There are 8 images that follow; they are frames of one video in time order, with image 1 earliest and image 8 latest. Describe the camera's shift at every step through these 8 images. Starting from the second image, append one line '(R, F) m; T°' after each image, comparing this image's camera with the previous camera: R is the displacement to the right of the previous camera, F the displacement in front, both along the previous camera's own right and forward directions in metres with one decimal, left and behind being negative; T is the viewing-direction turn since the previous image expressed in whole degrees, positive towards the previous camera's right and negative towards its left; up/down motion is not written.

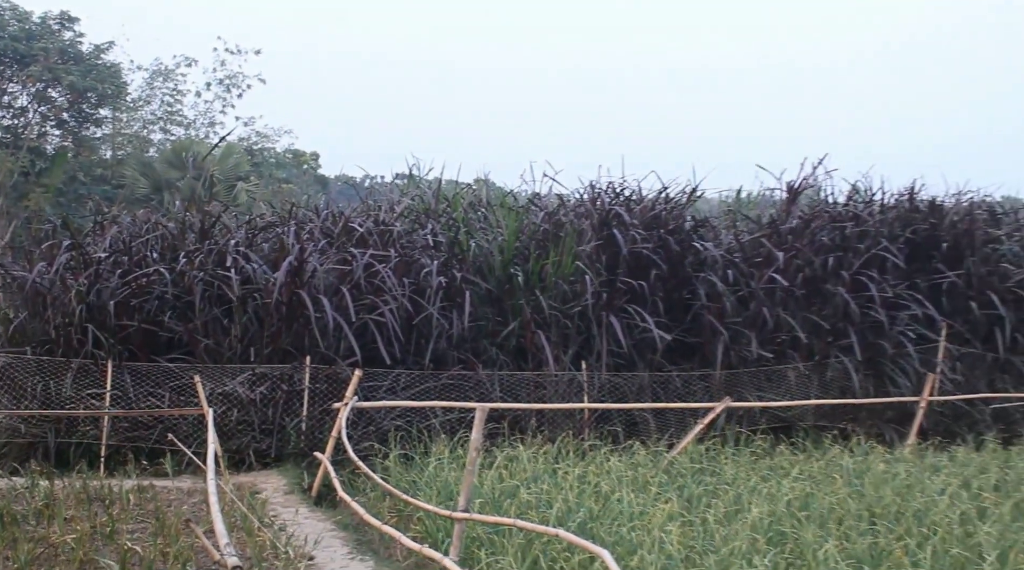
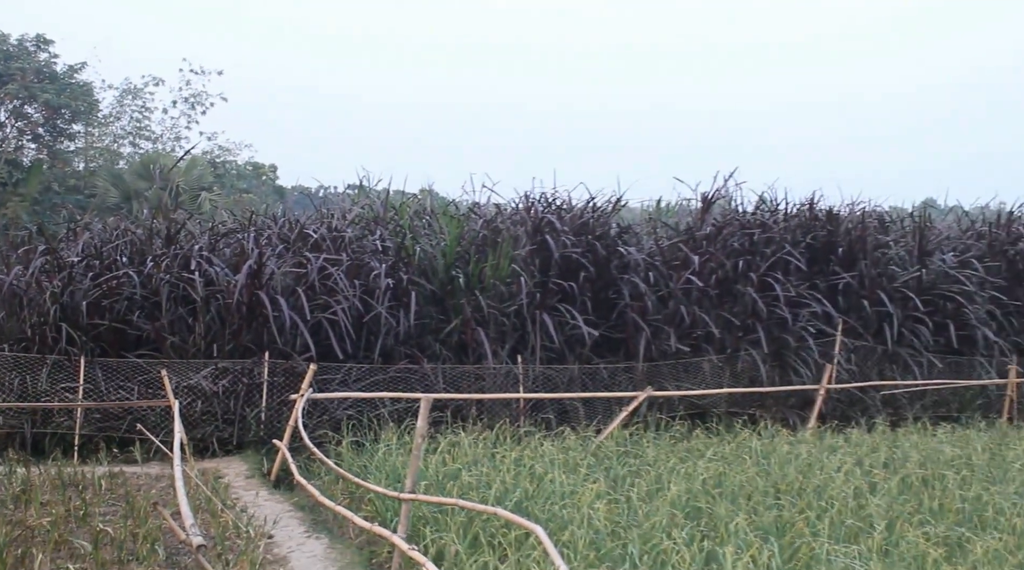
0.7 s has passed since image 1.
(+0.1, -0.6) m; +2°
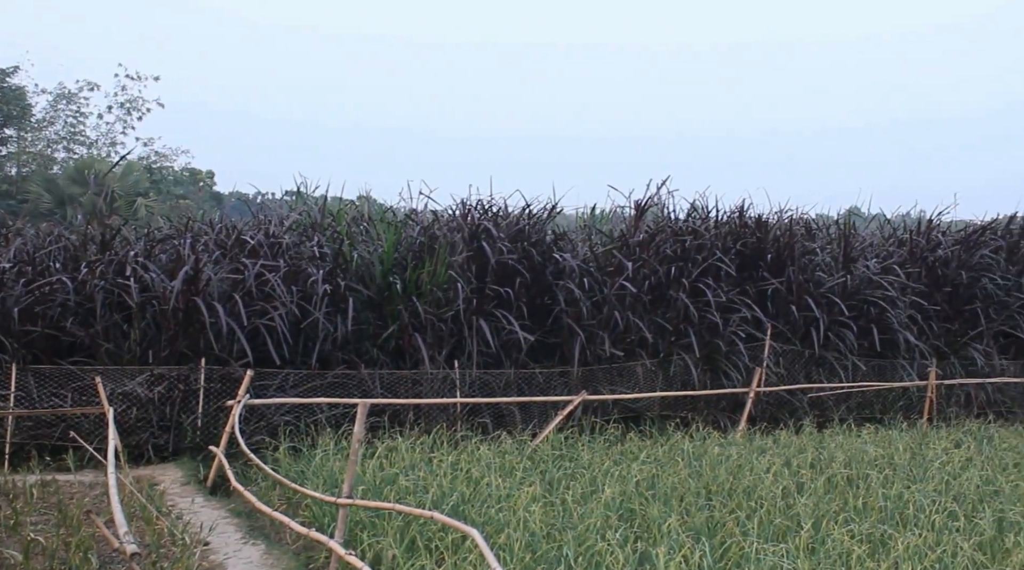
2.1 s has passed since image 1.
(+0.1, -0.1) m; +3°
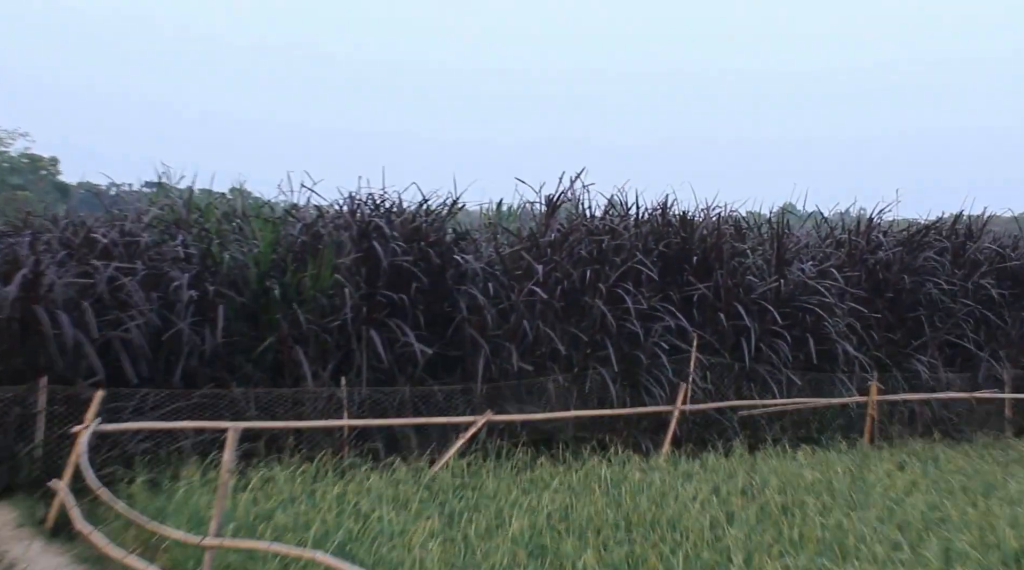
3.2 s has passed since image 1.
(+0.2, +0.7) m; +4°
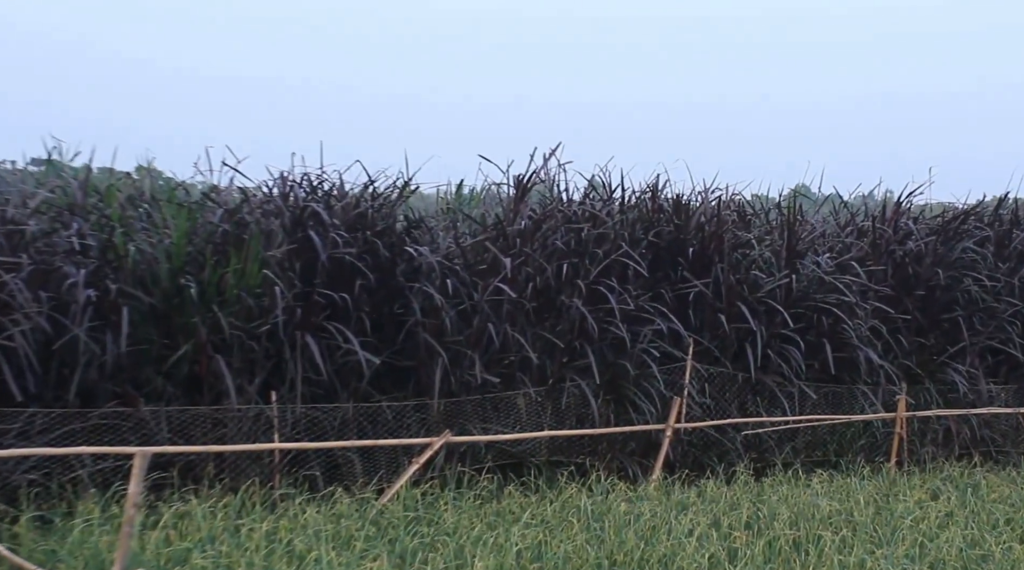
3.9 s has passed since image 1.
(+0.1, +0.9) m; +1°
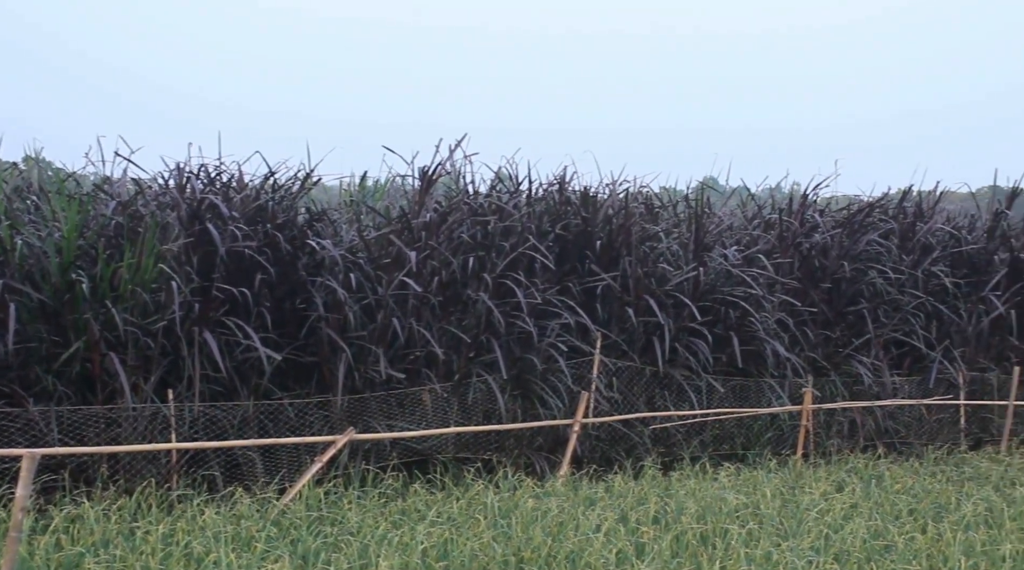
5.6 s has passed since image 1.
(+0.2, +0.1) m; +3°
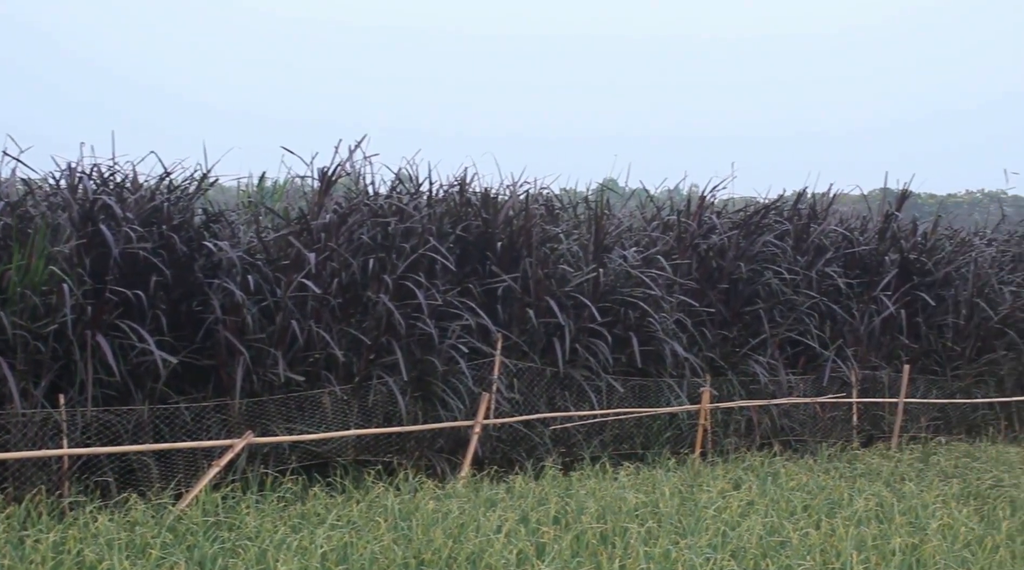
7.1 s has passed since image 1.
(+0.2, 0.0) m; +3°
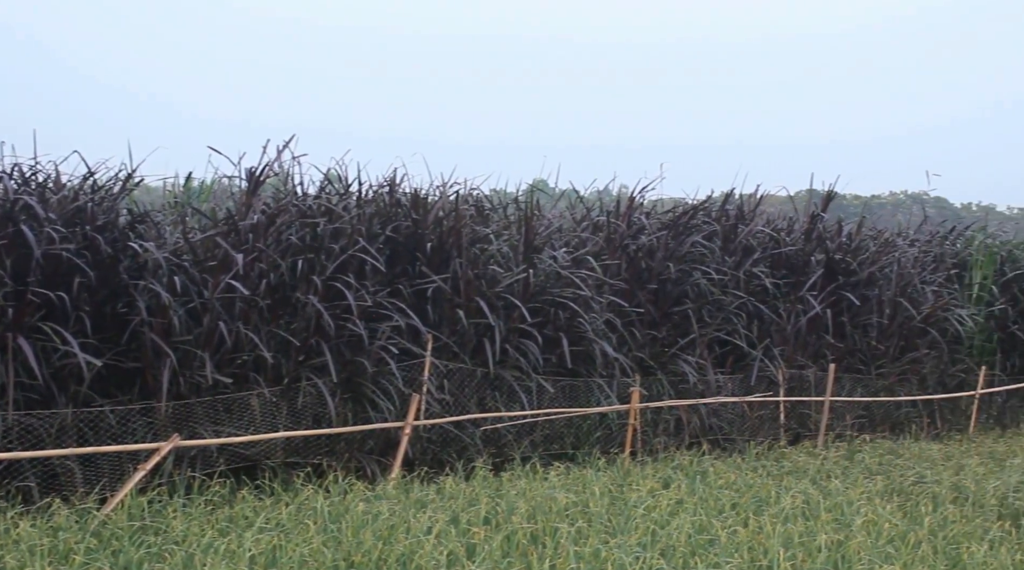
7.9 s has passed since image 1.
(+0.1, 0.0) m; +2°
